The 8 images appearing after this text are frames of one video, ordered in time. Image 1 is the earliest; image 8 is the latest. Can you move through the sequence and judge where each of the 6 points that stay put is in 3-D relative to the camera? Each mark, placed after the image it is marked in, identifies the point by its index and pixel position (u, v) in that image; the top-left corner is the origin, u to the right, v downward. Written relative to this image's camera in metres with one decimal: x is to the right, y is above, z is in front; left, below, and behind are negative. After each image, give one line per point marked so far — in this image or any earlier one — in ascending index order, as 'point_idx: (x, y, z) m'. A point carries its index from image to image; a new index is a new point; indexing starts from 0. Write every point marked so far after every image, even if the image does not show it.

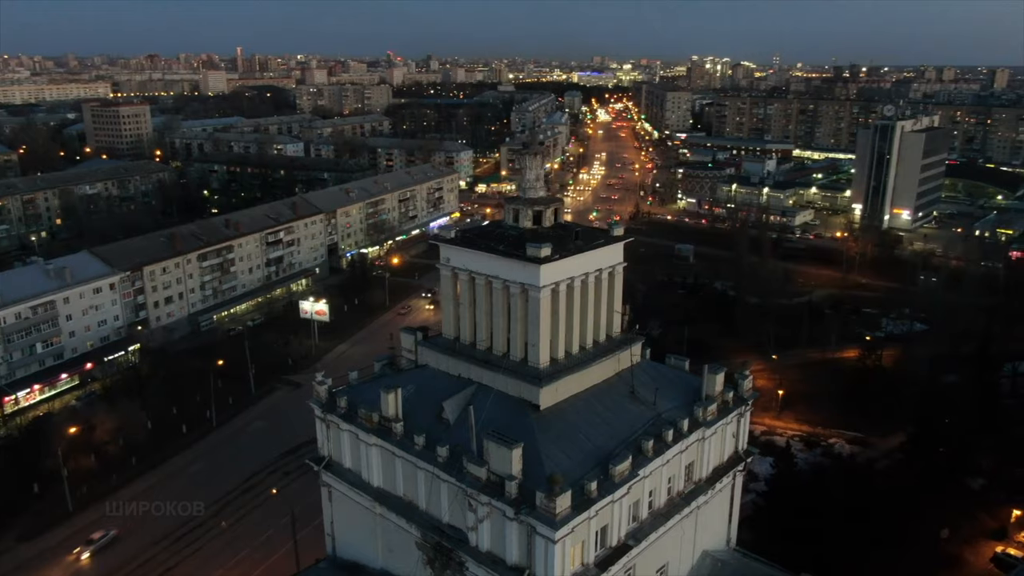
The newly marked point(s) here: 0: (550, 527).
0: (+0.3, -2.0, +6.6) m
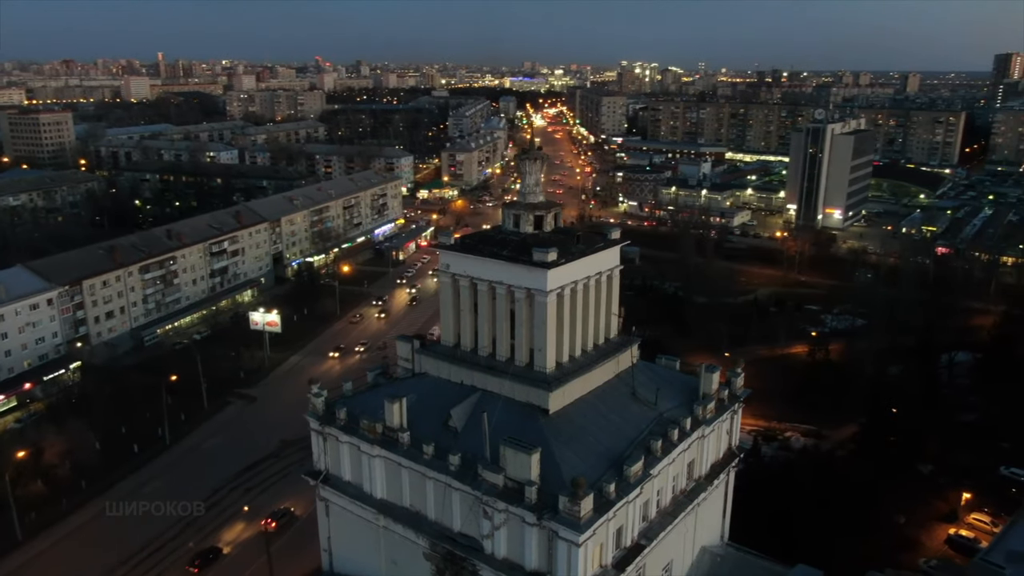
0: (+0.5, -2.0, +6.6) m
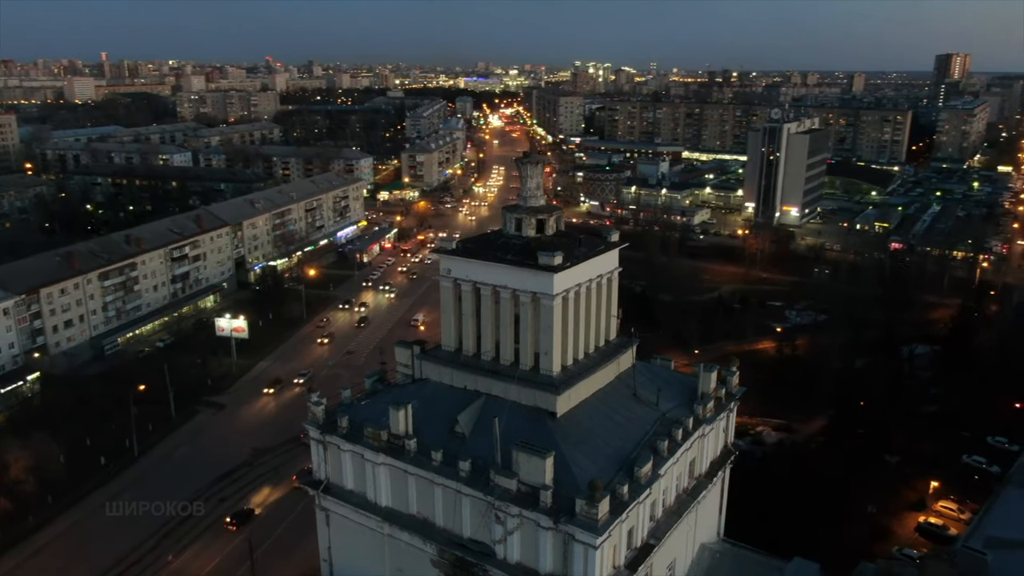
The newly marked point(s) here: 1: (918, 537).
0: (+0.7, -2.1, +6.6) m
1: (+8.4, -5.2, +16.4) m
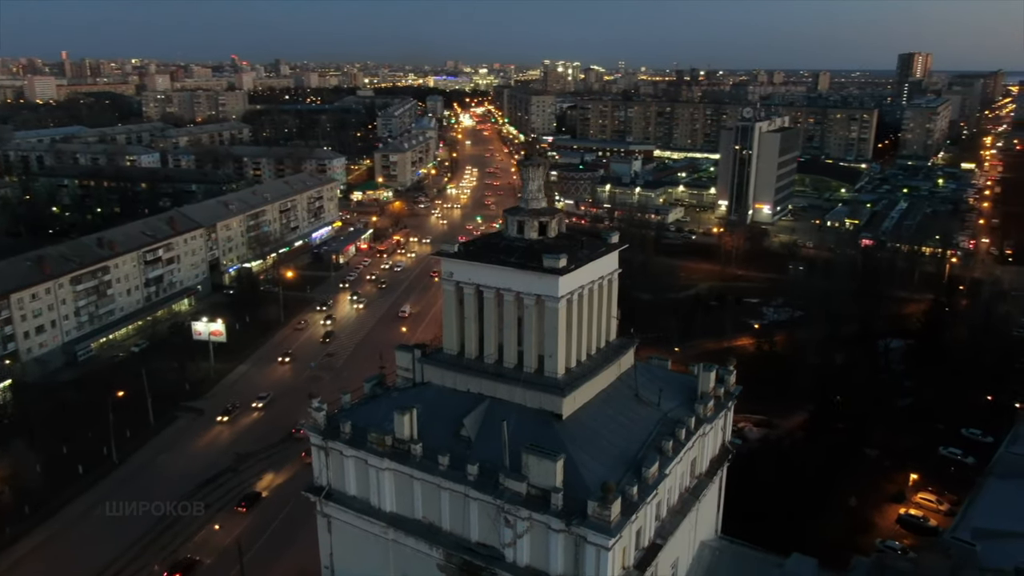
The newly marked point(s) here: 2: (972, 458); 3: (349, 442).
0: (+0.8, -2.1, +6.6) m
1: (+8.2, -5.1, +16.7) m
2: (+11.4, -4.2, +19.7) m
3: (-1.7, -1.6, +8.3) m
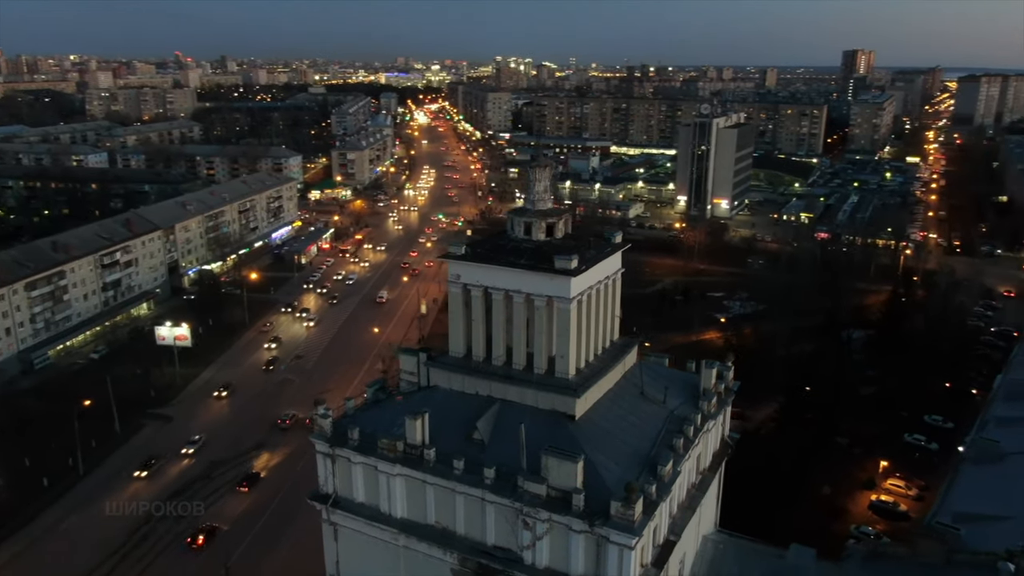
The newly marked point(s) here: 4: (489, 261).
0: (+1.0, -2.1, +6.7) m
1: (+7.8, -4.9, +17.2) m
2: (+10.9, -4.0, +20.3) m
3: (-1.6, -1.7, +8.2) m
4: (-0.2, +0.3, +8.1) m
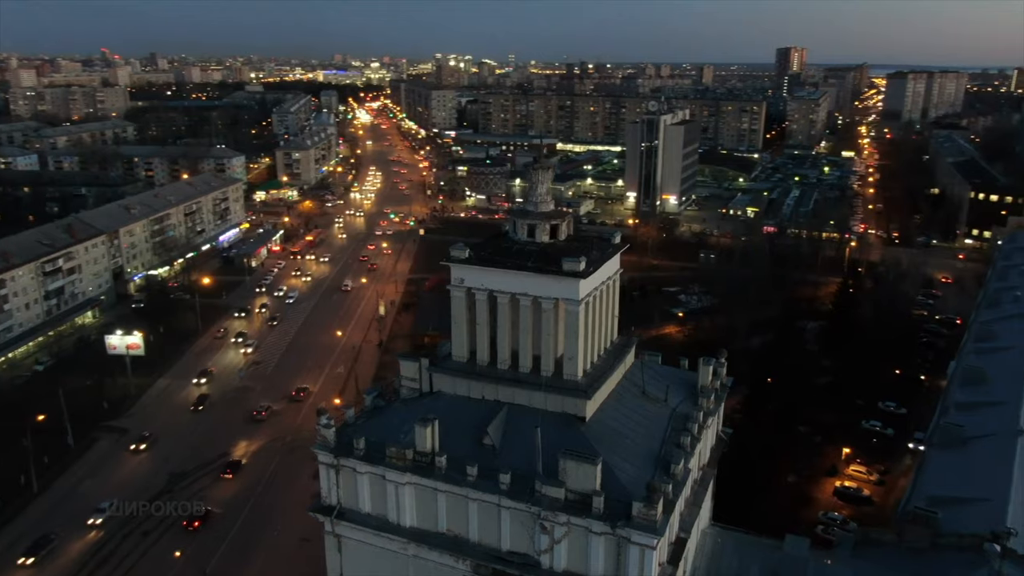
0: (+1.2, -2.1, +6.7) m
1: (+7.3, -4.8, +17.7) m
2: (+10.1, -3.8, +21.1) m
3: (-1.5, -1.7, +8.0) m
4: (-0.2, +0.2, +8.0) m
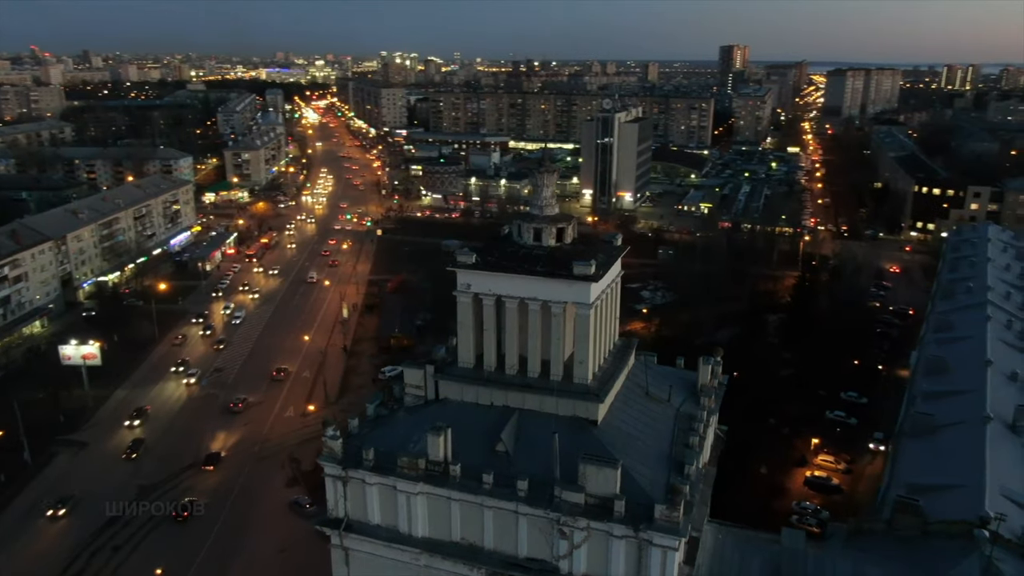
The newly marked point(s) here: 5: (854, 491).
0: (+1.4, -2.1, +6.8) m
1: (+6.8, -4.6, +18.1) m
2: (+9.4, -3.6, +21.7) m
3: (-1.4, -1.8, +7.8) m
4: (-0.1, +0.2, +8.0) m
5: (+7.9, -4.7, +18.3) m
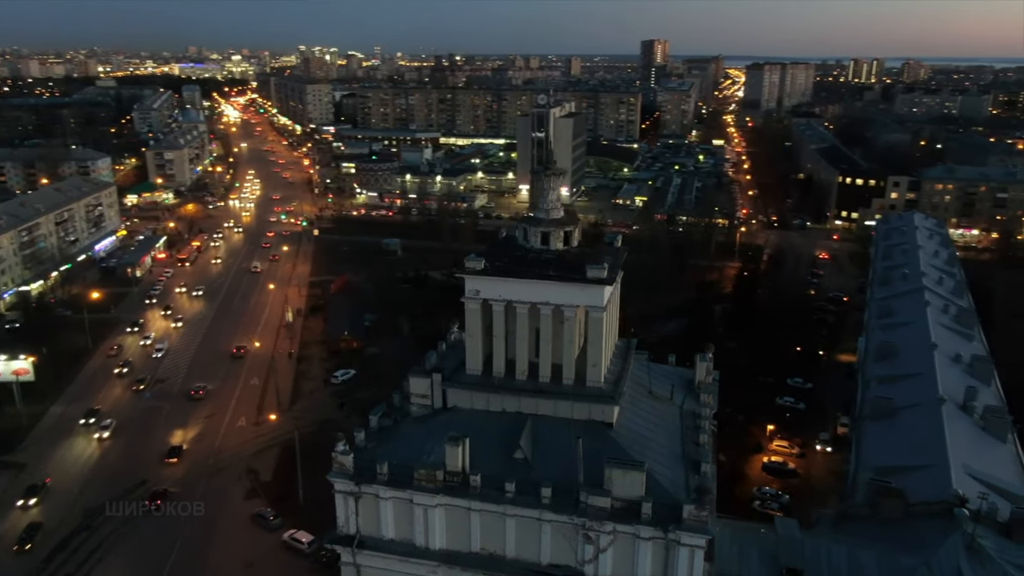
0: (+1.7, -2.1, +6.8) m
1: (+6.1, -4.4, +18.7) m
2: (+8.3, -3.3, +22.4) m
3: (-1.2, -1.9, +7.7) m
4: (0.0, +0.1, +7.9) m
5: (+7.1, -4.5, +18.9) m
